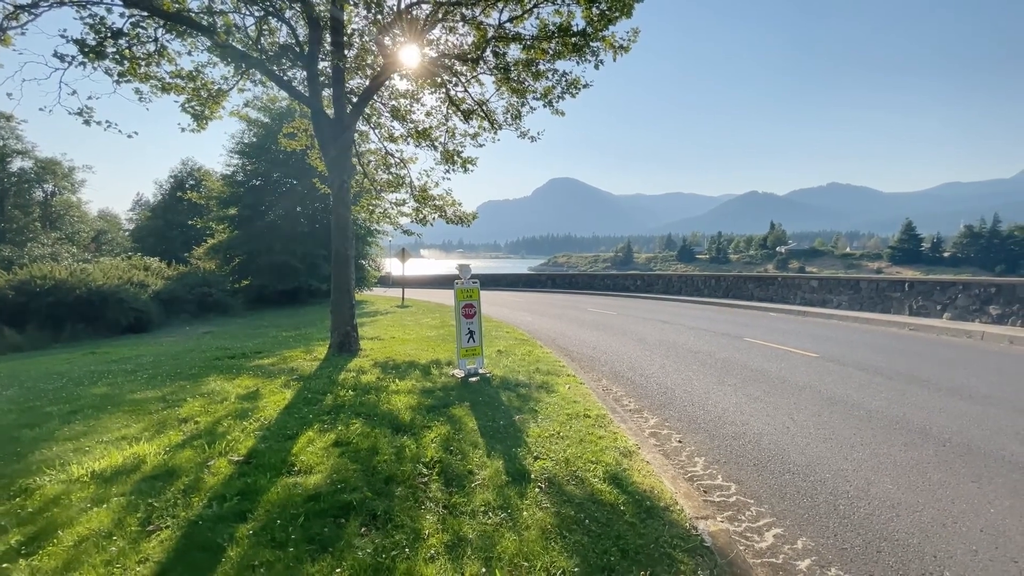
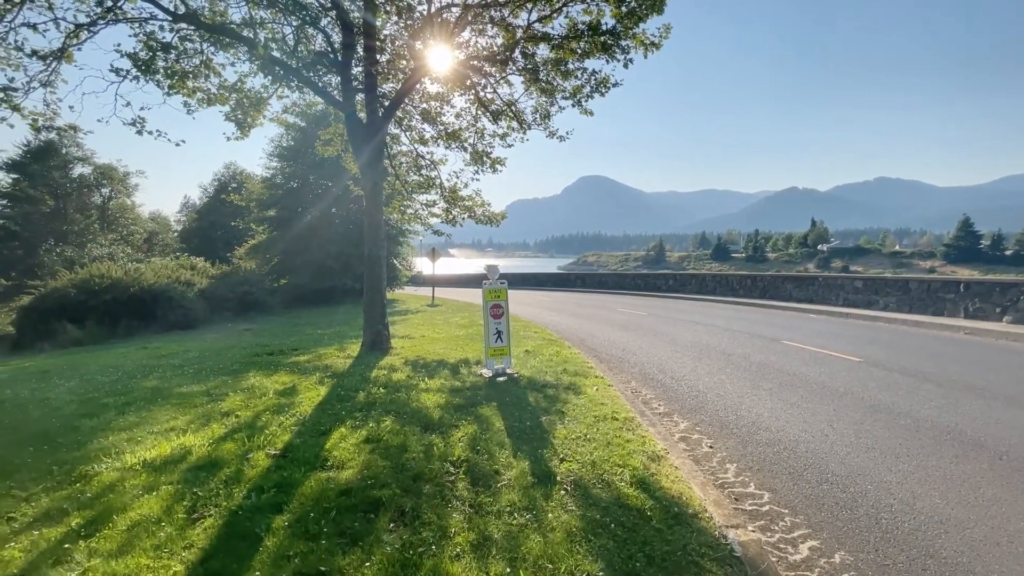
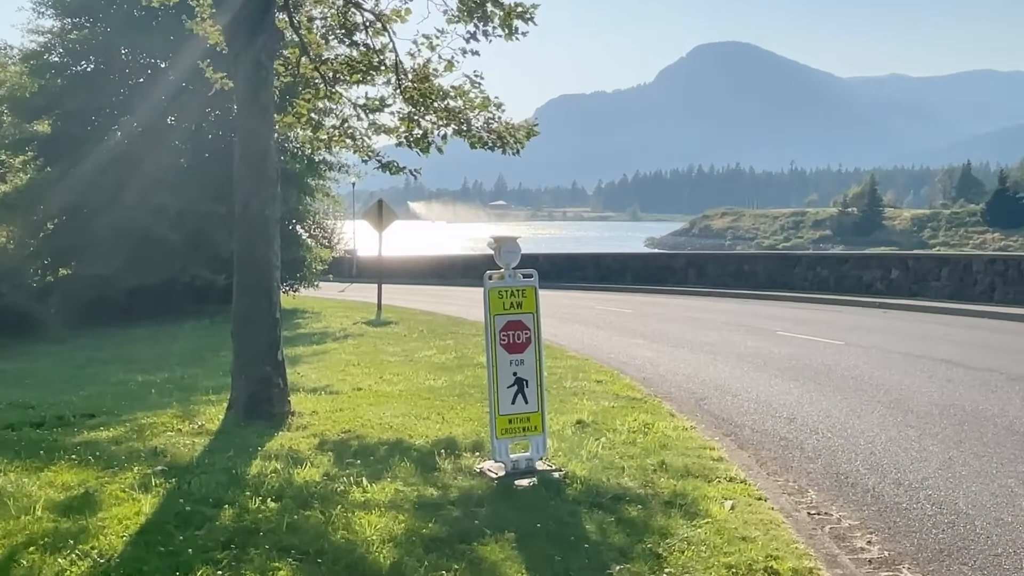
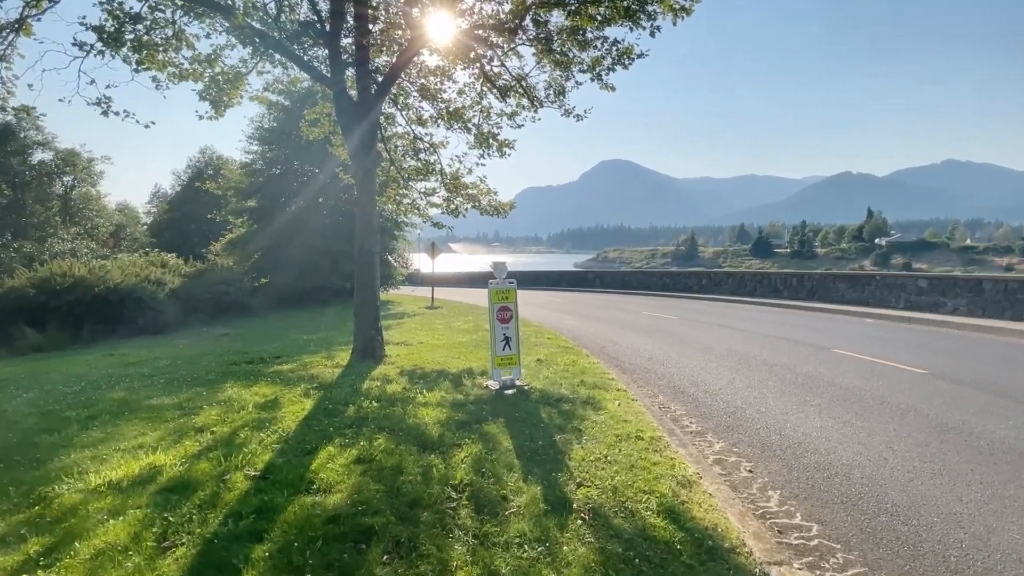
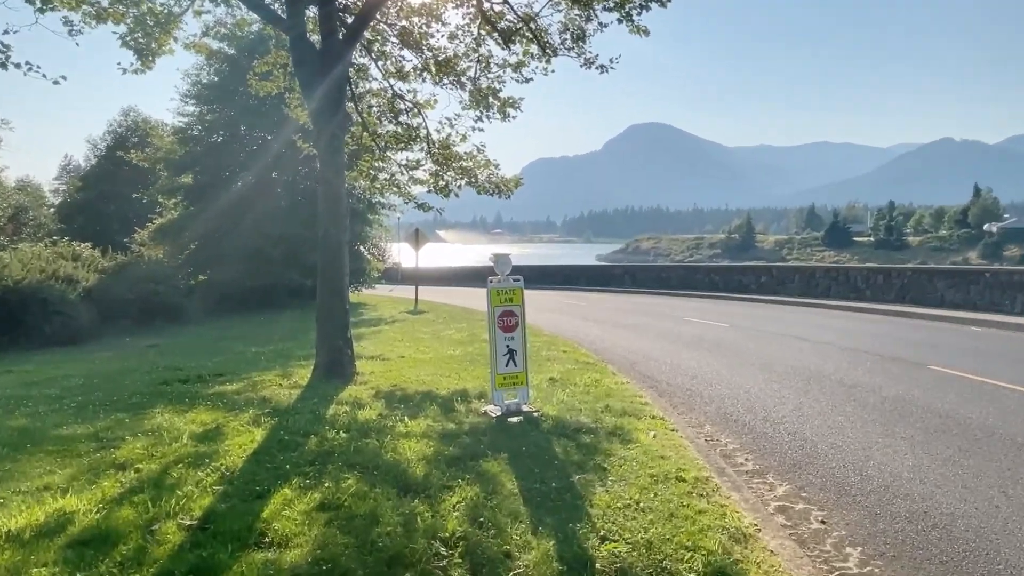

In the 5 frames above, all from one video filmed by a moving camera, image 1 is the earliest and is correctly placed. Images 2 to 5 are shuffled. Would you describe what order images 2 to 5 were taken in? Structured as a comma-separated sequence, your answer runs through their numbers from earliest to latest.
2, 4, 5, 3
